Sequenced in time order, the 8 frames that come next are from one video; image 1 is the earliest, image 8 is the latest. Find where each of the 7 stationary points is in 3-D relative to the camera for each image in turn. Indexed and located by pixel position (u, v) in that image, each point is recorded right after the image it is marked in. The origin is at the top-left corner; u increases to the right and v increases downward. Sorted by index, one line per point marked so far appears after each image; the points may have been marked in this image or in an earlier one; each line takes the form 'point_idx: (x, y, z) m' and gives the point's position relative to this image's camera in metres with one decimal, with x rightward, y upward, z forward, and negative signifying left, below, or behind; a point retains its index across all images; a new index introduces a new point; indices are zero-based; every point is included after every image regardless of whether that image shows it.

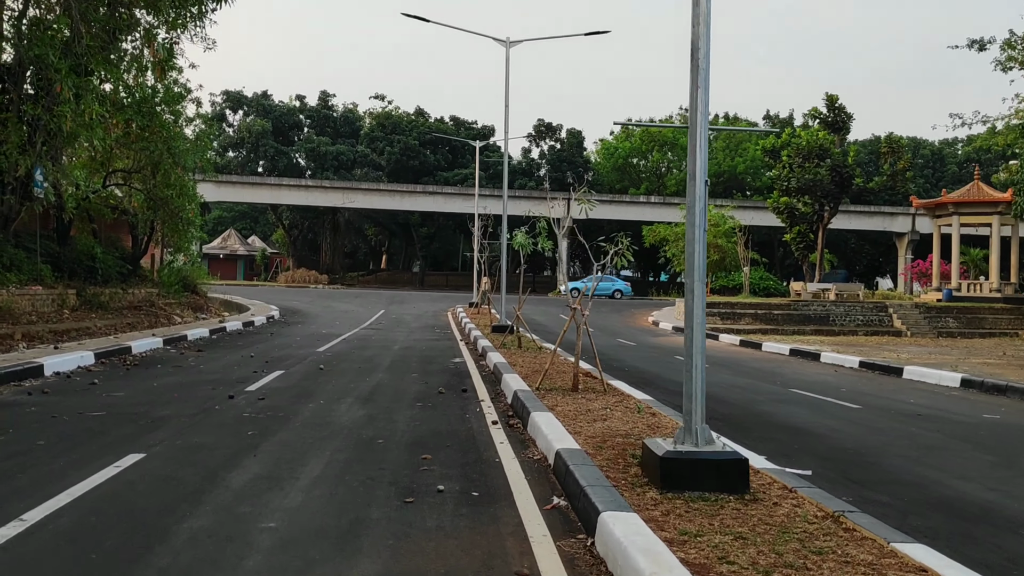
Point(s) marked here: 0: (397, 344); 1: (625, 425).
0: (-2.0, -1.0, +15.5) m
1: (+0.7, -0.9, +6.1) m
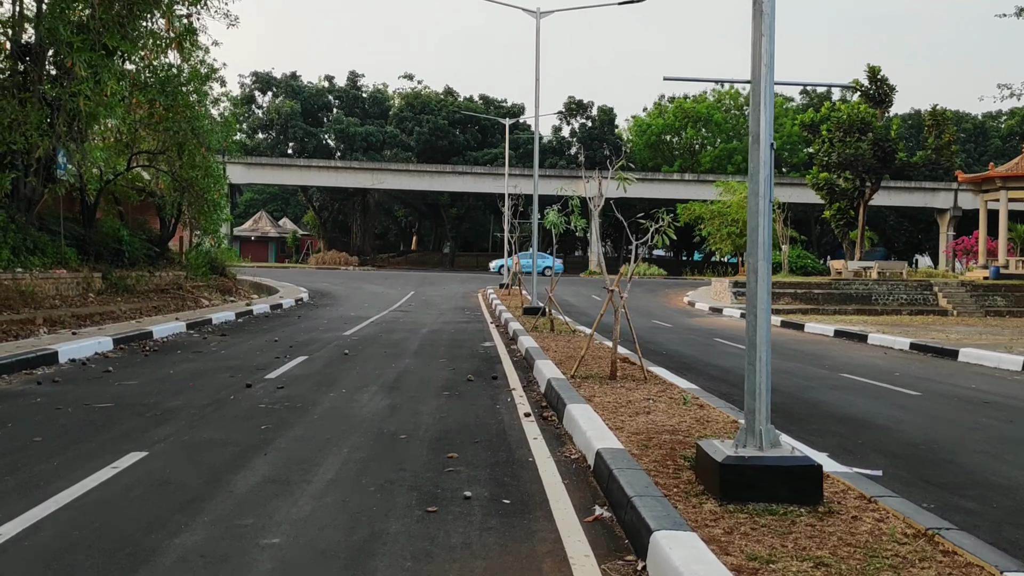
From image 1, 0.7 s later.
0: (-1.4, -0.6, +15.1) m
1: (+1.0, -0.8, +5.5) m
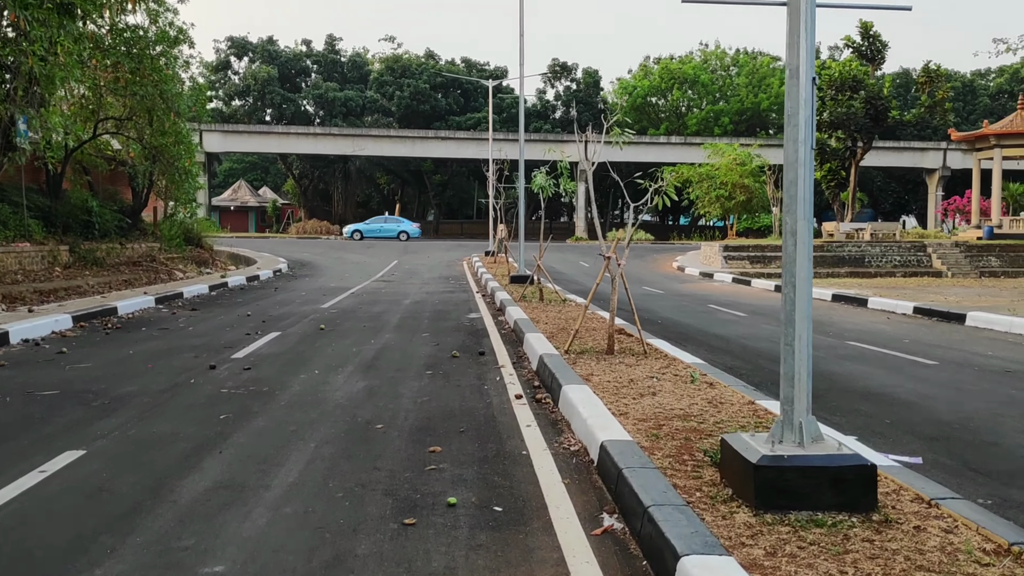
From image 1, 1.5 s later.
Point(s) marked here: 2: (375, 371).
0: (-1.6, -0.2, +14.4) m
1: (+0.9, -0.6, +4.9) m
2: (-1.0, -0.6, +6.8) m
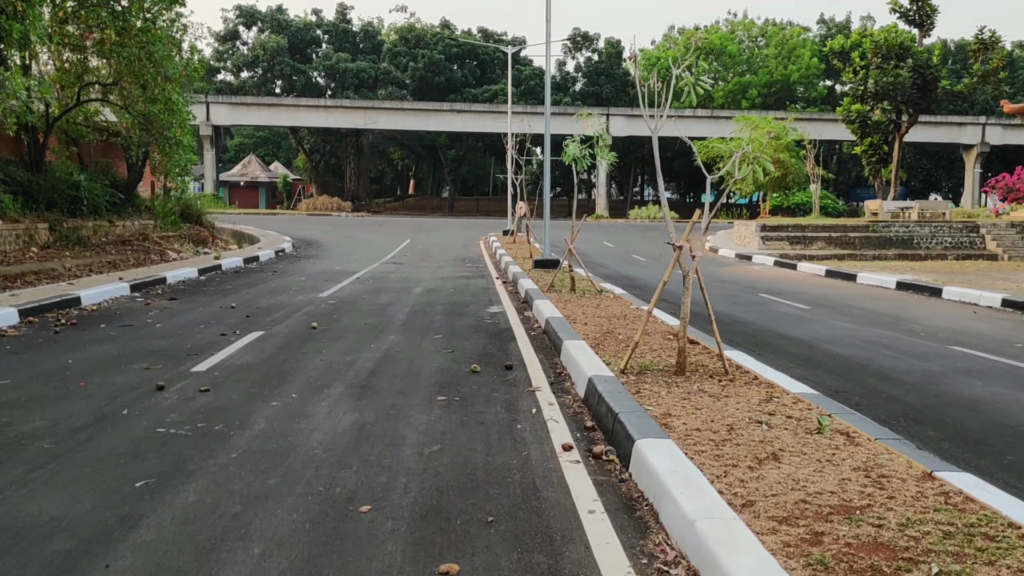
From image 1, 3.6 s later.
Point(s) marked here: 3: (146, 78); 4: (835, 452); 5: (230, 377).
0: (-1.3, +0.1, +12.8) m
1: (+1.1, -0.7, +3.3) m
2: (-0.8, -0.6, +5.2) m
3: (-6.9, +3.9, +17.1) m
4: (+1.2, -0.6, +3.5) m
5: (-1.8, -0.6, +5.7) m
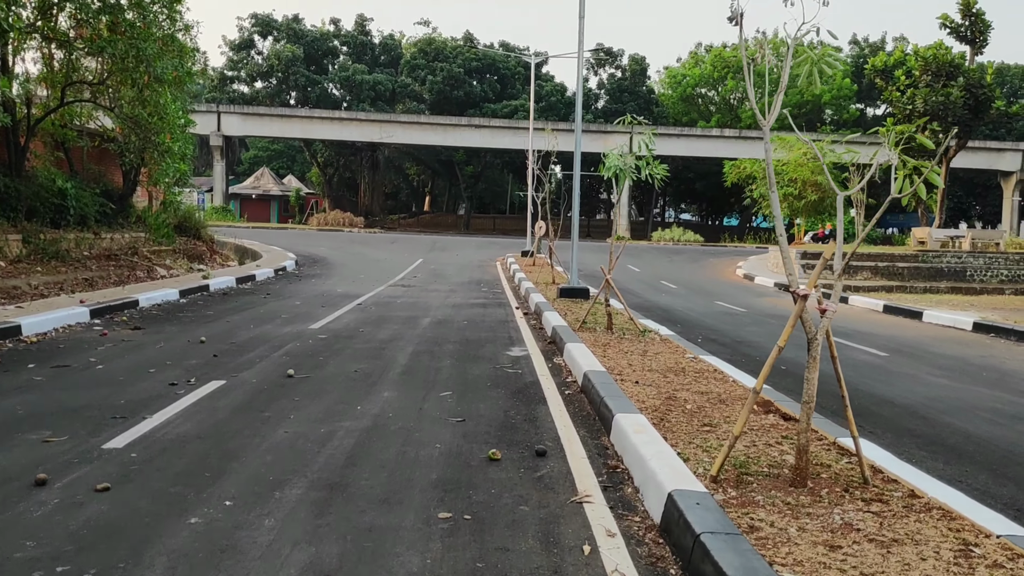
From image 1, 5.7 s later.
0: (-1.0, -0.3, +11.1) m
1: (+1.2, -0.9, +1.6) m
2: (-0.6, -0.8, +3.5) m
3: (-6.4, +3.6, +15.6) m
4: (+1.4, -0.9, +1.8) m
5: (-1.6, -0.8, +4.1) m
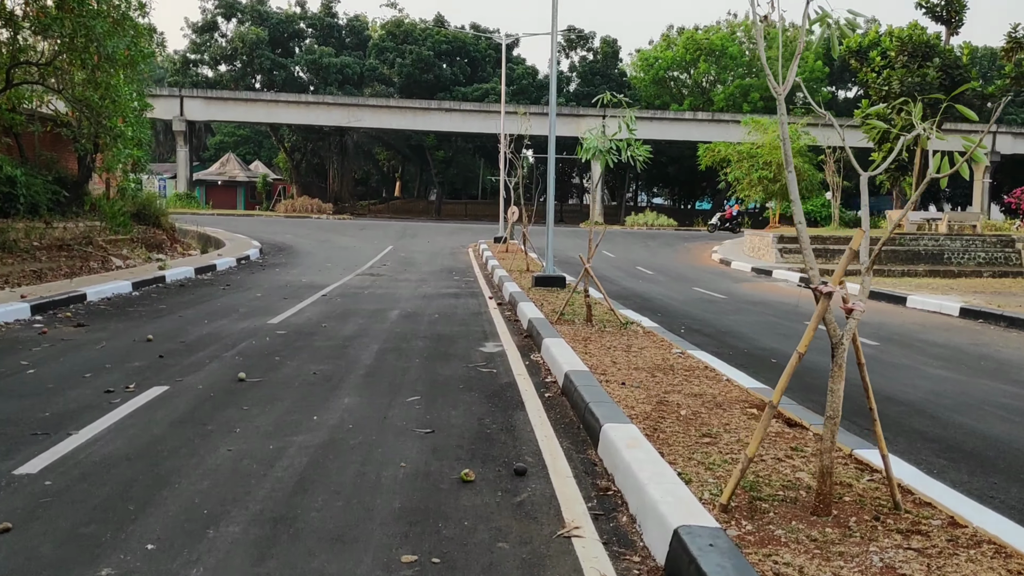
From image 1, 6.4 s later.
0: (-1.3, -0.2, +10.6) m
1: (+1.2, -0.9, +1.1) m
2: (-0.7, -0.8, +2.9) m
3: (-6.9, +3.7, +14.8) m
4: (+1.3, -0.9, +1.3) m
5: (-1.7, -0.8, +3.5) m
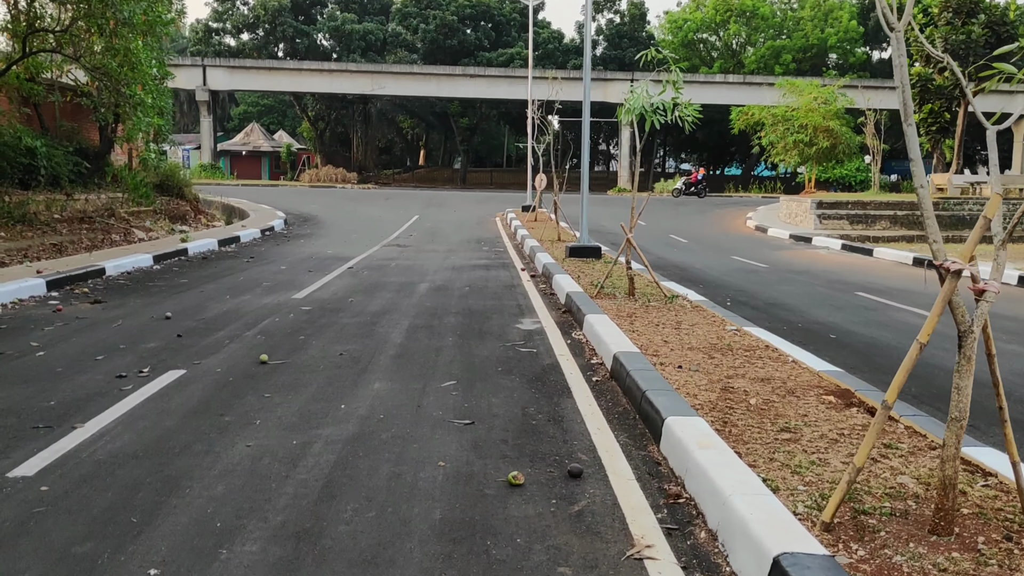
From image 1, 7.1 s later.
0: (-1.0, +0.1, +10.1) m
1: (+1.3, -0.9, +0.6) m
2: (-0.6, -0.8, +2.5) m
3: (-6.4, +4.2, +14.4) m
4: (+1.5, -0.9, +0.9) m
5: (-1.5, -0.7, +3.1) m
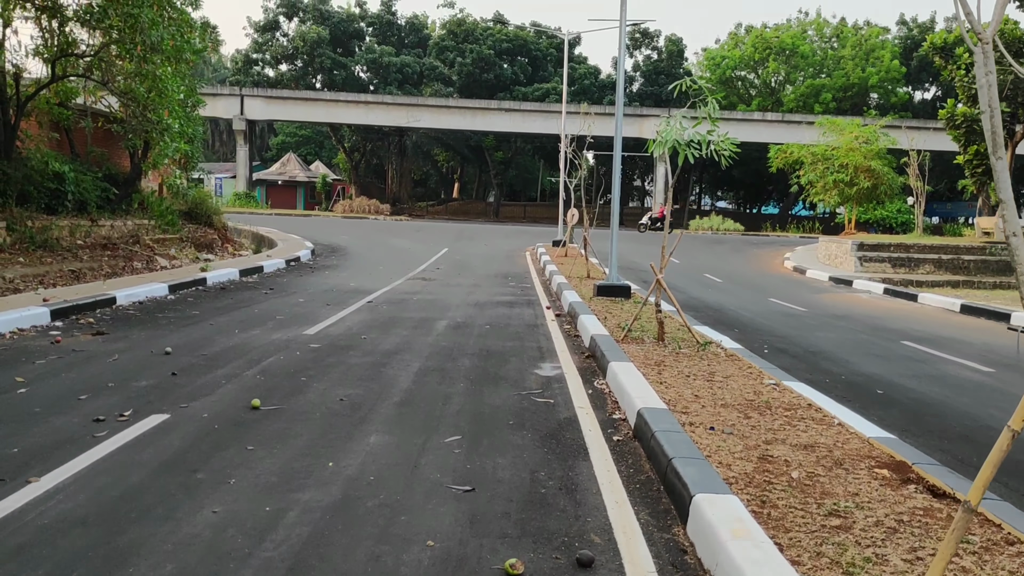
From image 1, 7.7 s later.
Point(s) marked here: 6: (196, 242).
0: (-0.7, -0.3, +9.7) m
1: (+1.2, -1.0, +0.1) m
2: (-0.6, -0.9, +2.0) m
3: (-5.9, +3.7, +14.3) m
4: (+1.4, -1.0, +0.3) m
5: (-1.5, -0.8, +2.6) m
6: (-6.5, +1.0, +18.9) m
